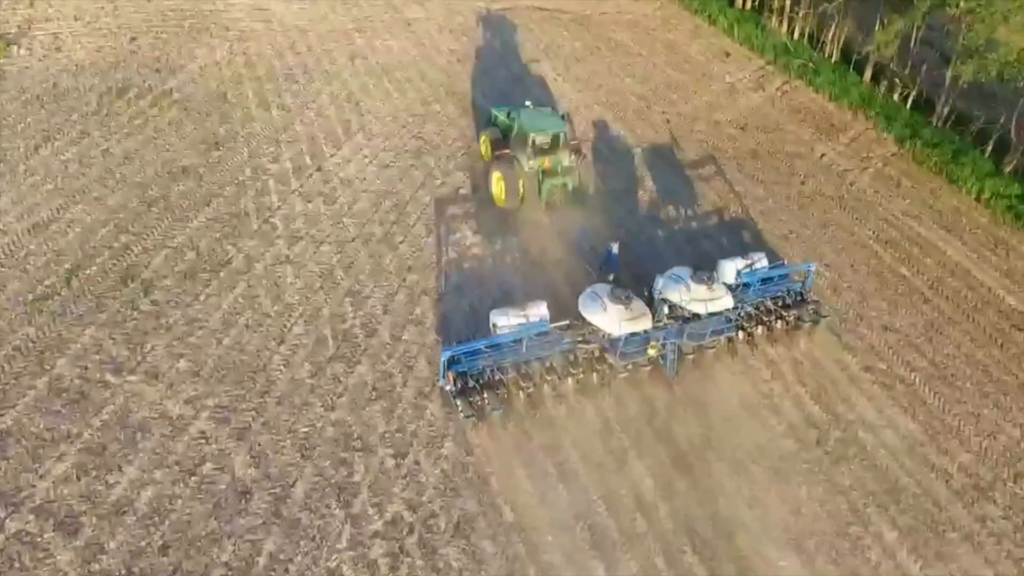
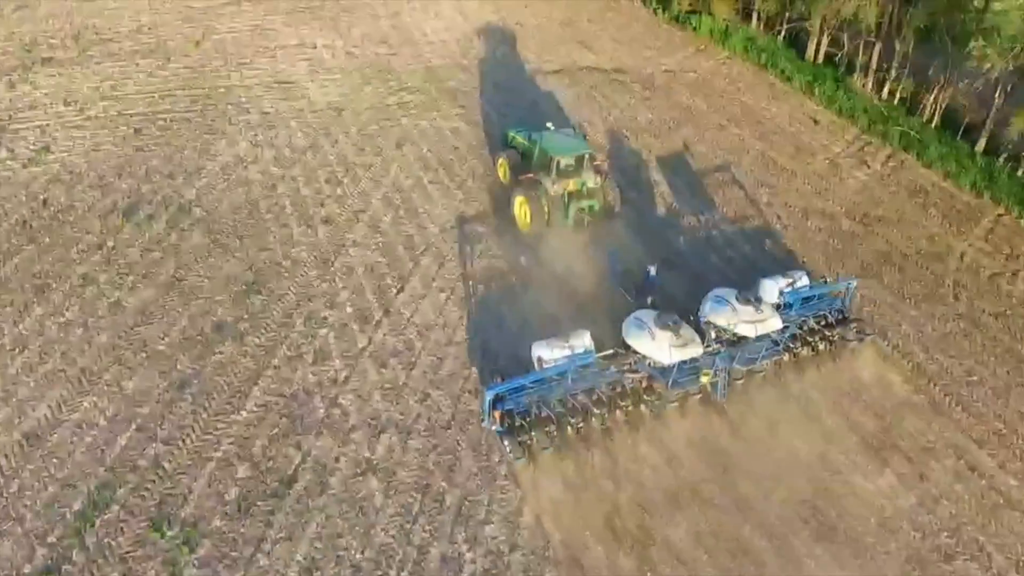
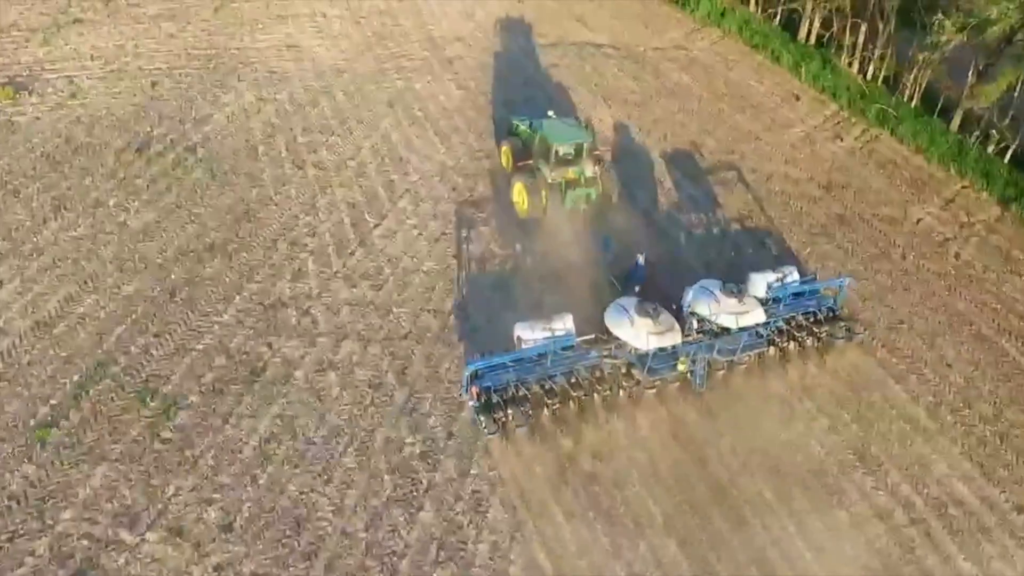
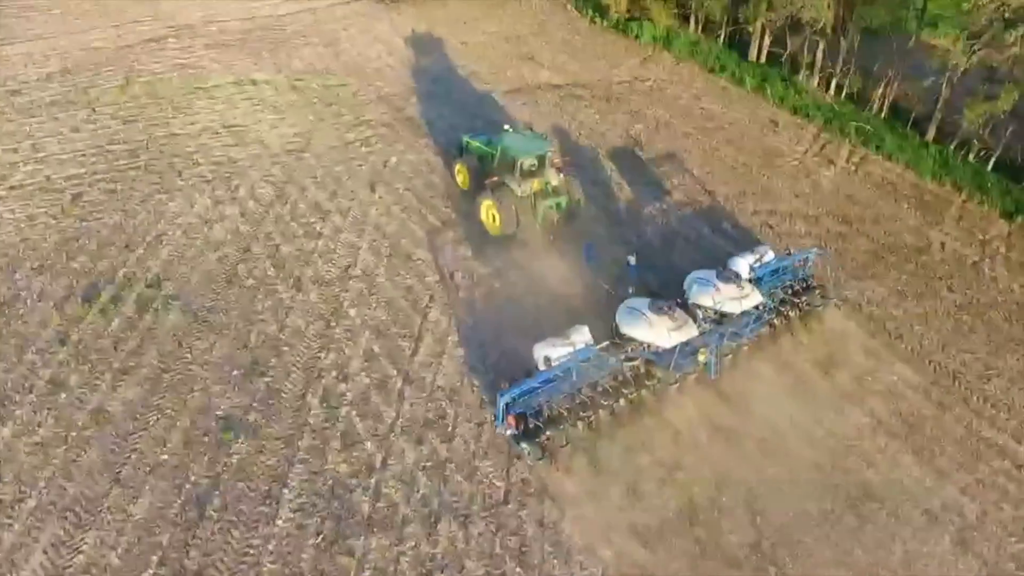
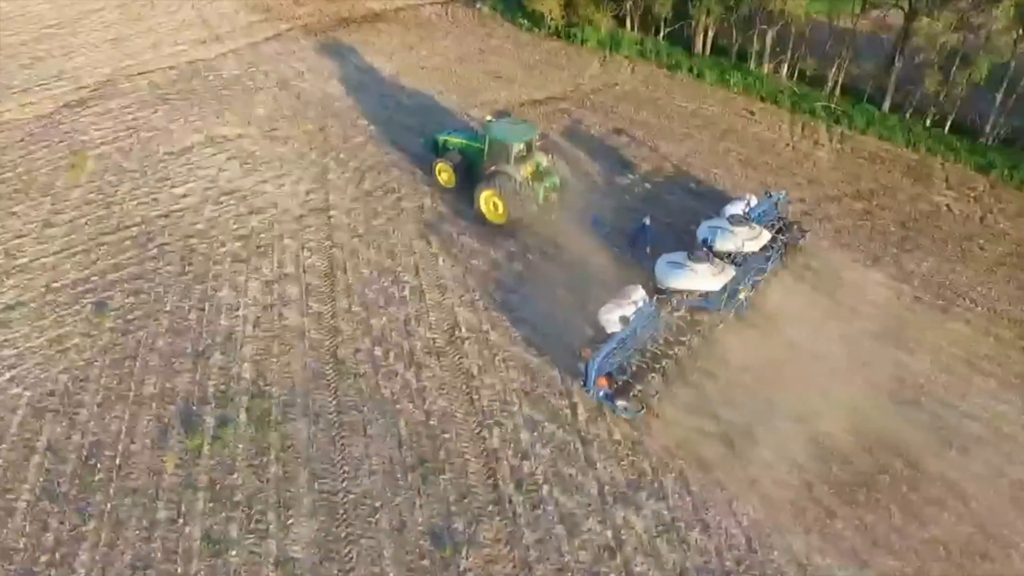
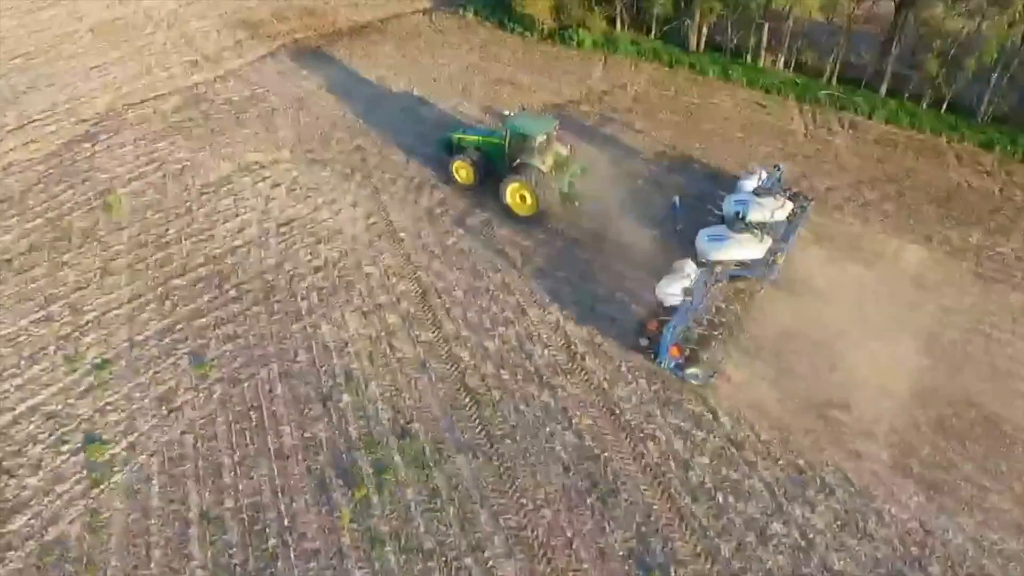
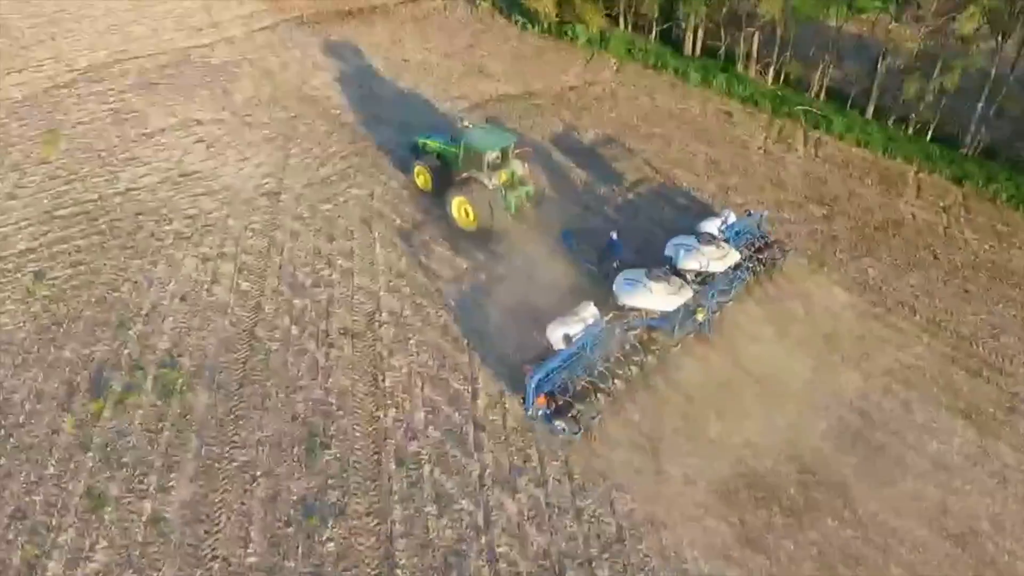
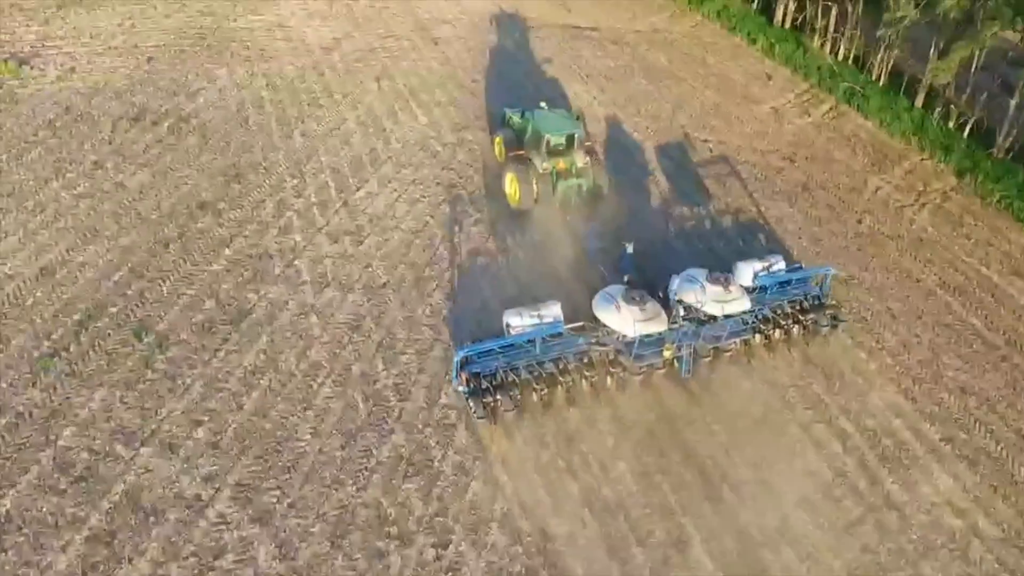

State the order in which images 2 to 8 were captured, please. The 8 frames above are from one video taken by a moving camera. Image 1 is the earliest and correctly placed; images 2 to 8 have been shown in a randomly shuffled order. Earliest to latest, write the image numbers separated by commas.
8, 3, 2, 4, 7, 5, 6
